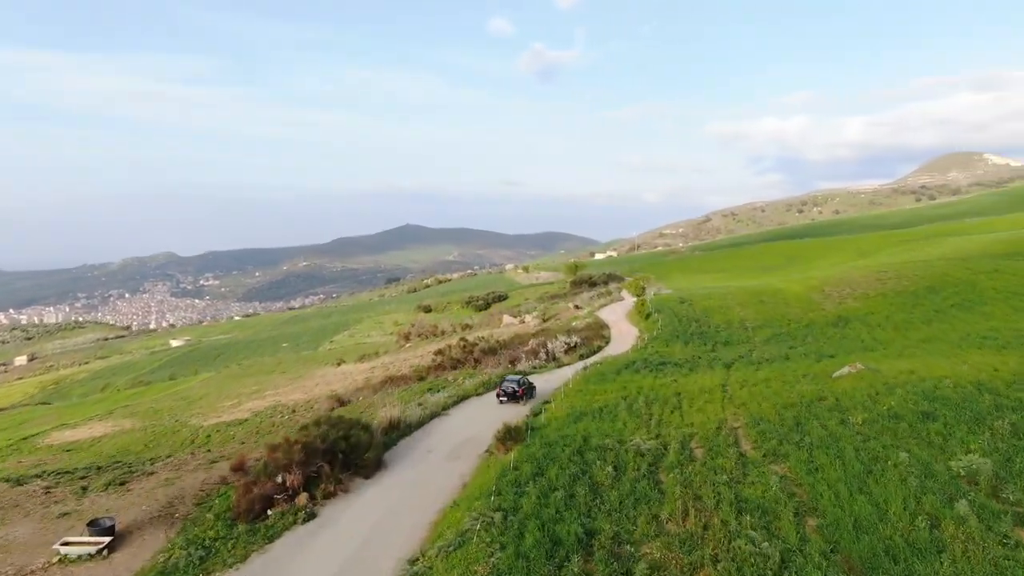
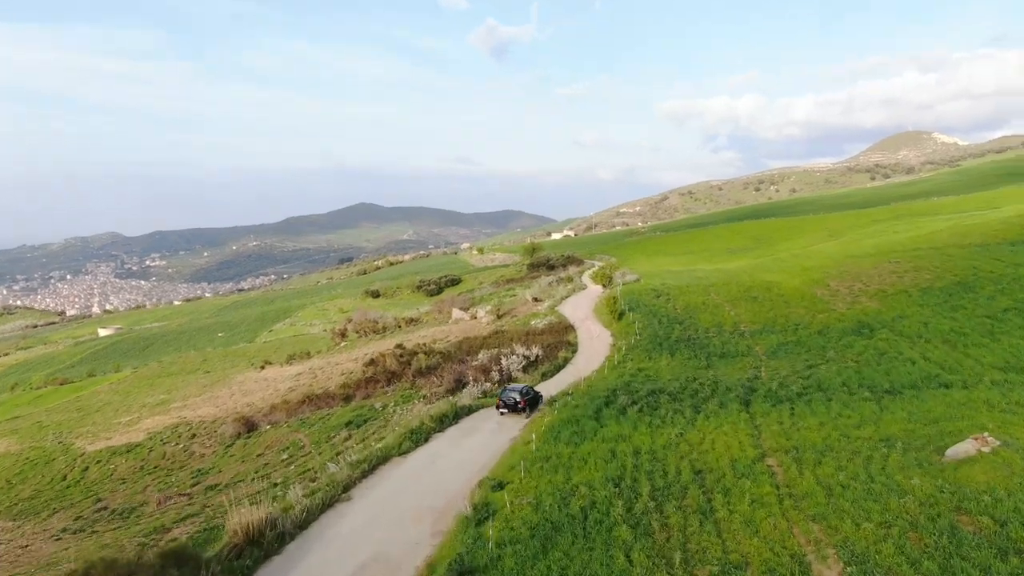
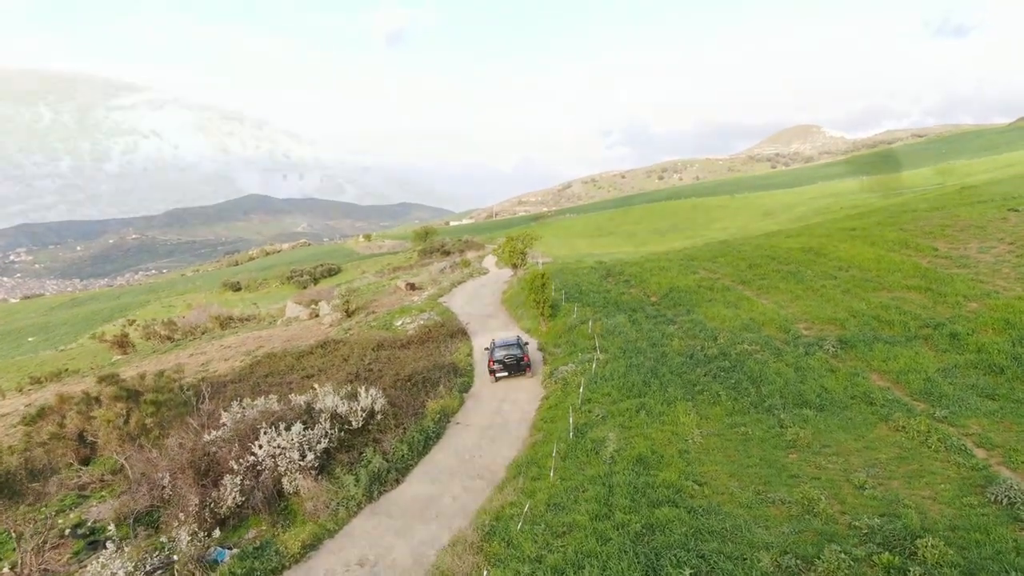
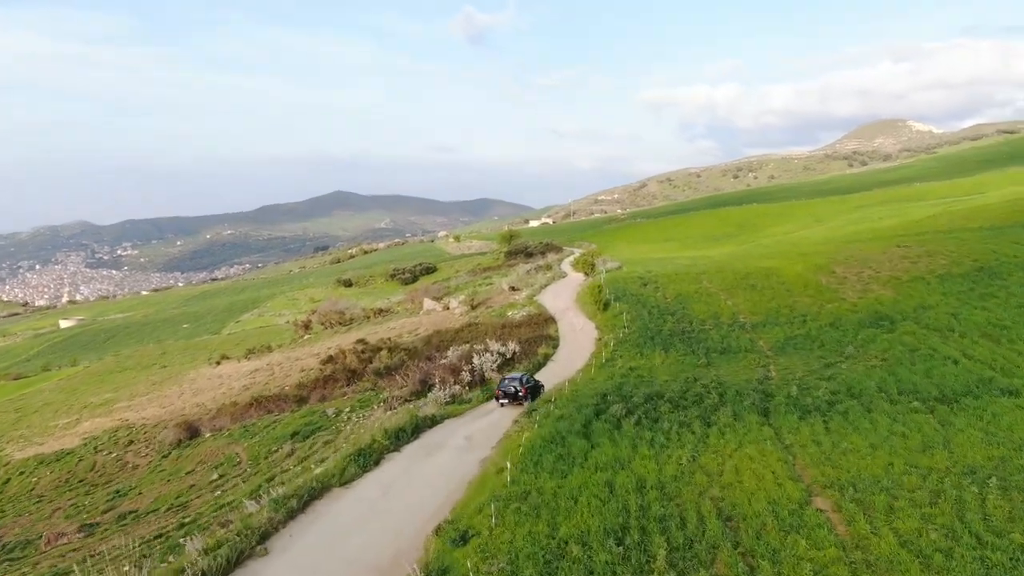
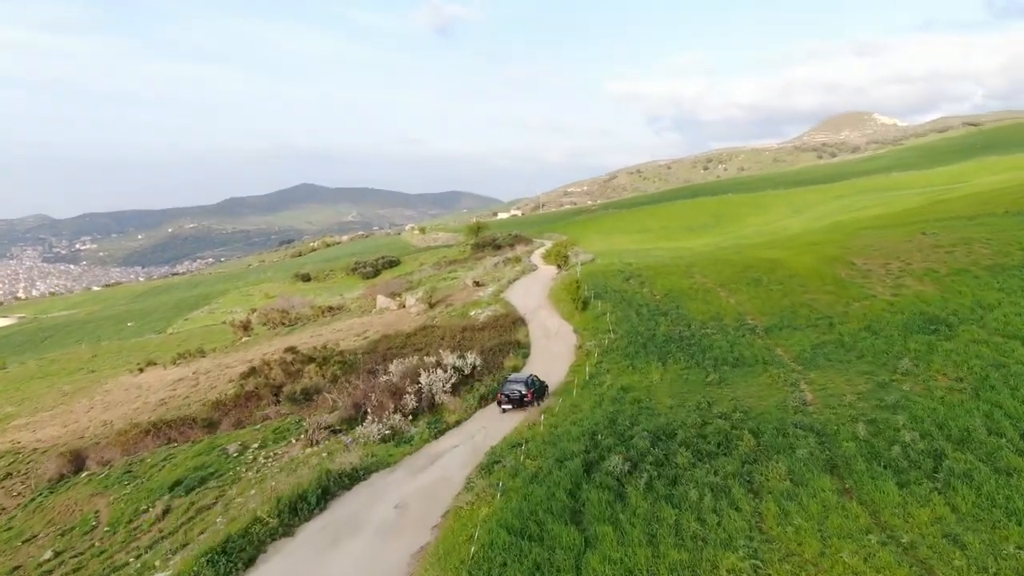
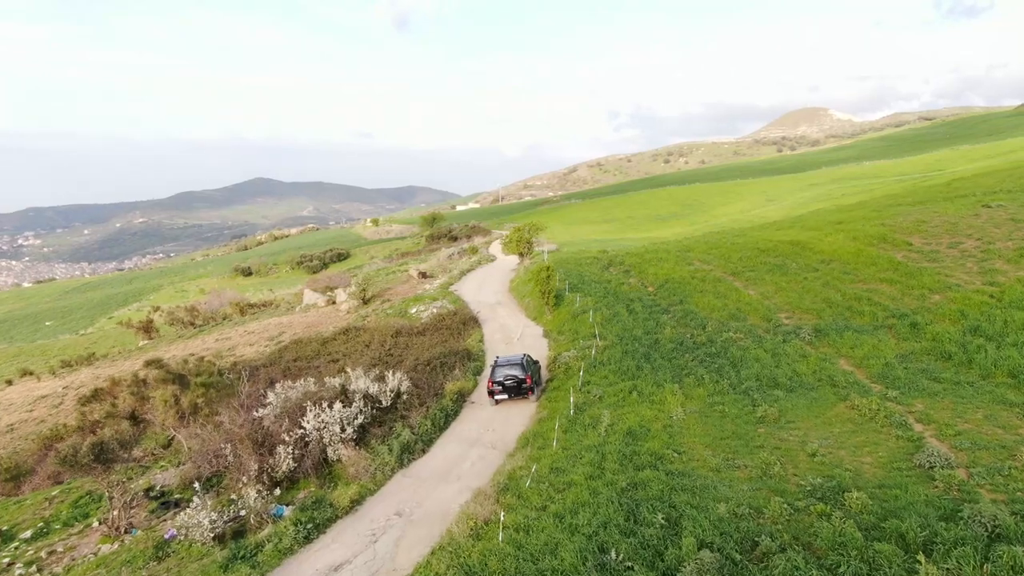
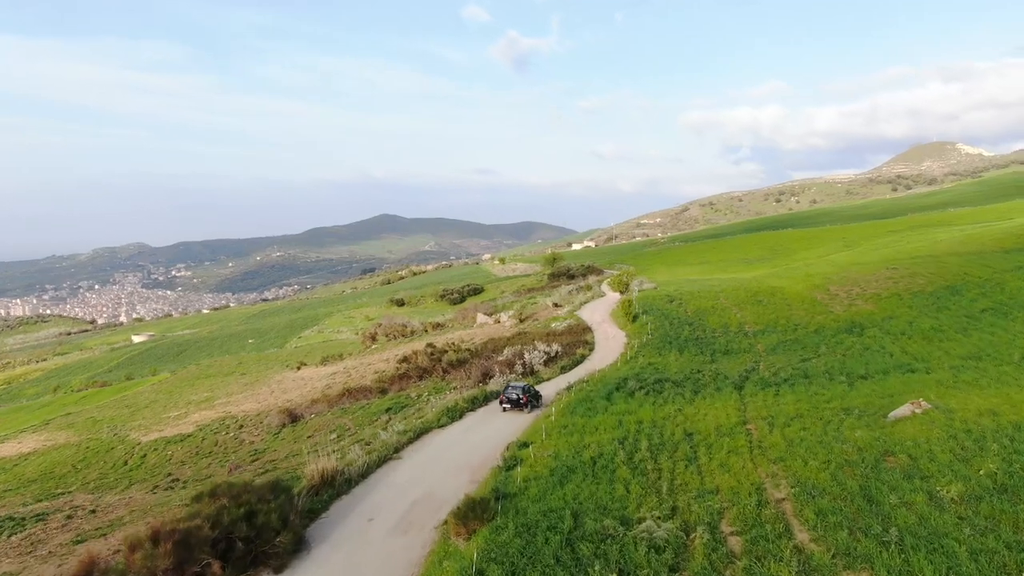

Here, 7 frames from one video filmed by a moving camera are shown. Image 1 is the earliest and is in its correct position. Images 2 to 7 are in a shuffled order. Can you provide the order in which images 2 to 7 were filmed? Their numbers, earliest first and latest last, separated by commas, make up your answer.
7, 2, 4, 5, 6, 3
